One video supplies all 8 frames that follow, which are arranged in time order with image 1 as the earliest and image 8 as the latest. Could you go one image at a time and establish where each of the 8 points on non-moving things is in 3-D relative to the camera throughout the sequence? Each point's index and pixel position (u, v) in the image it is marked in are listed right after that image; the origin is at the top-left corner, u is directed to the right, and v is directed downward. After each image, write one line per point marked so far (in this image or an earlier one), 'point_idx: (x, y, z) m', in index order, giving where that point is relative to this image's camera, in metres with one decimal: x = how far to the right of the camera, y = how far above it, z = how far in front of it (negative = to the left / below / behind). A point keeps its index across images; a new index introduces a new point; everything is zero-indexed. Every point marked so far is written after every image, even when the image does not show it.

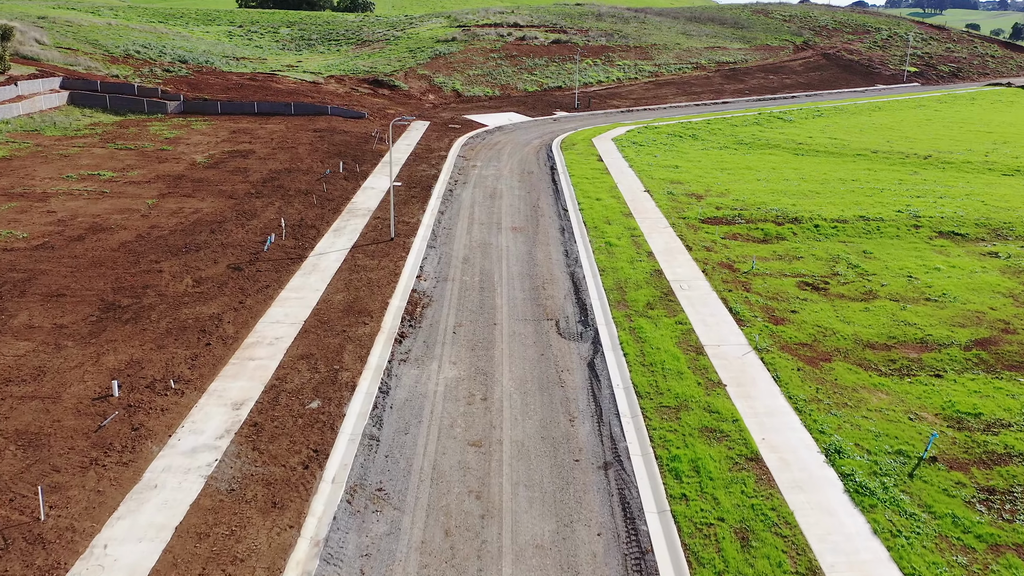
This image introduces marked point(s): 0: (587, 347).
0: (+1.2, -1.0, +13.6) m
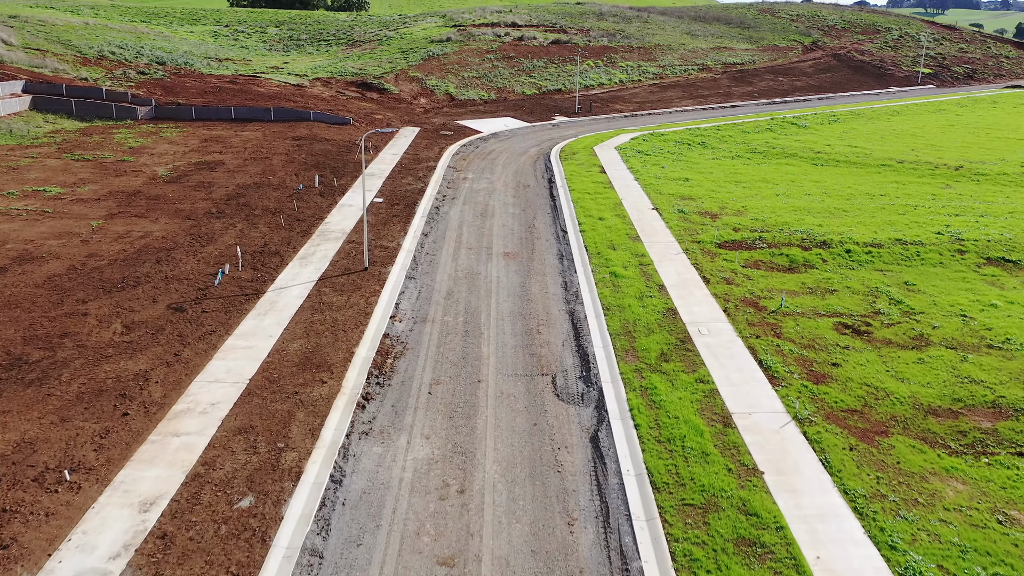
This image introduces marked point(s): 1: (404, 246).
0: (+1.1, -1.7, +11.3) m
1: (-2.4, +0.9, +18.4) m
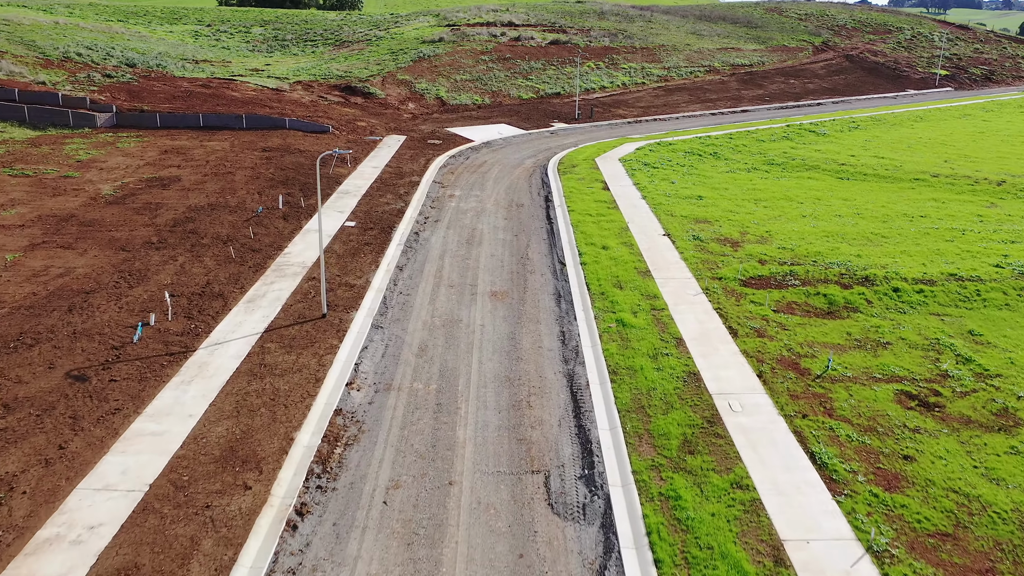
0: (+0.8, -2.6, +8.5) m
1: (-2.6, 0.0, +15.6) m
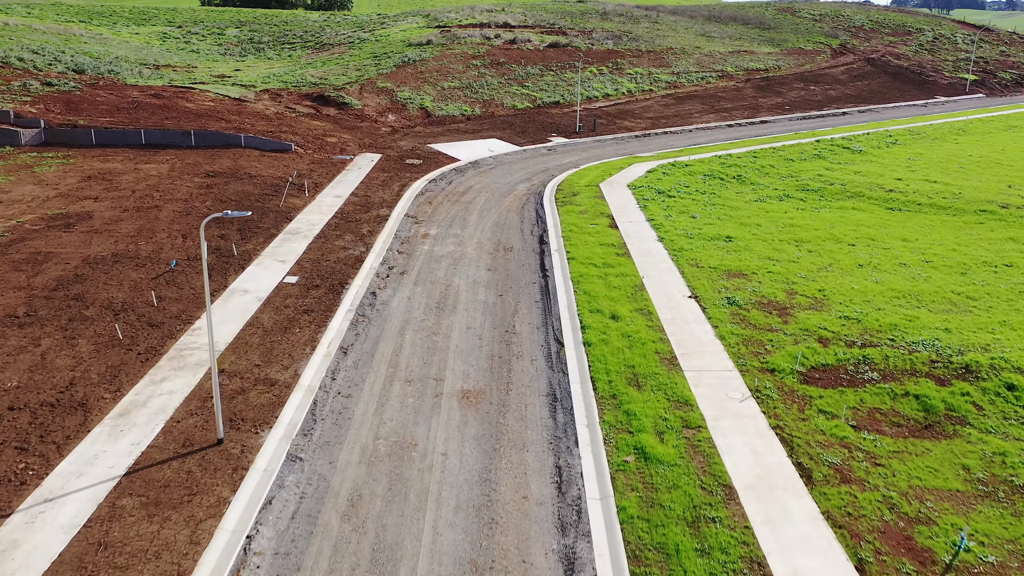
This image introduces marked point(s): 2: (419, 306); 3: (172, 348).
0: (+0.5, -3.9, +4.4) m
1: (-2.9, -1.3, +11.5) m
2: (-1.6, -0.3, +14.5) m
3: (-5.1, -0.9, +12.2) m
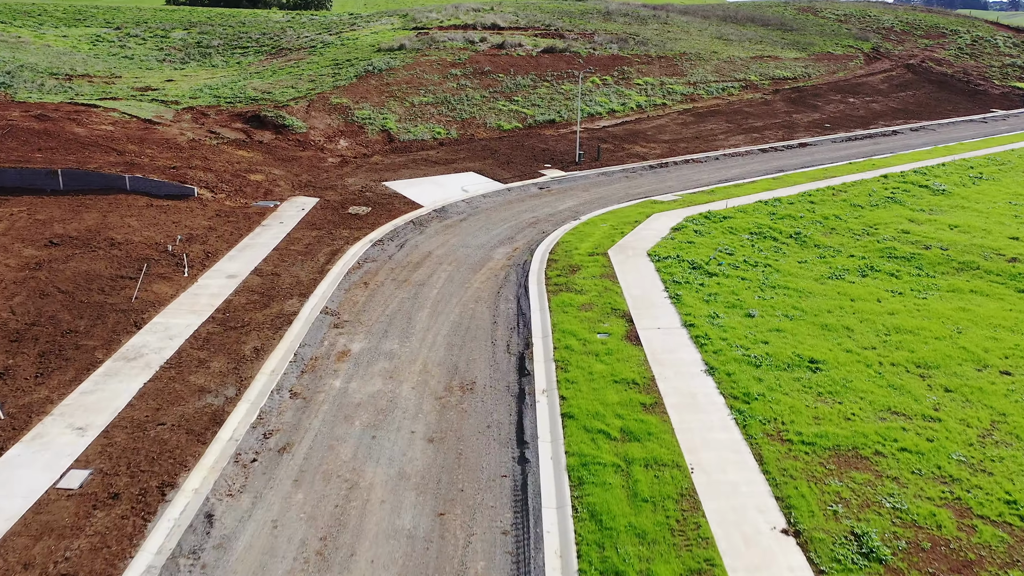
0: (0.0, -6.1, -2.2) m
1: (-3.5, -3.5, +4.8) m
2: (-2.2, -2.5, +7.8) m
3: (-5.6, -3.1, +5.6) m
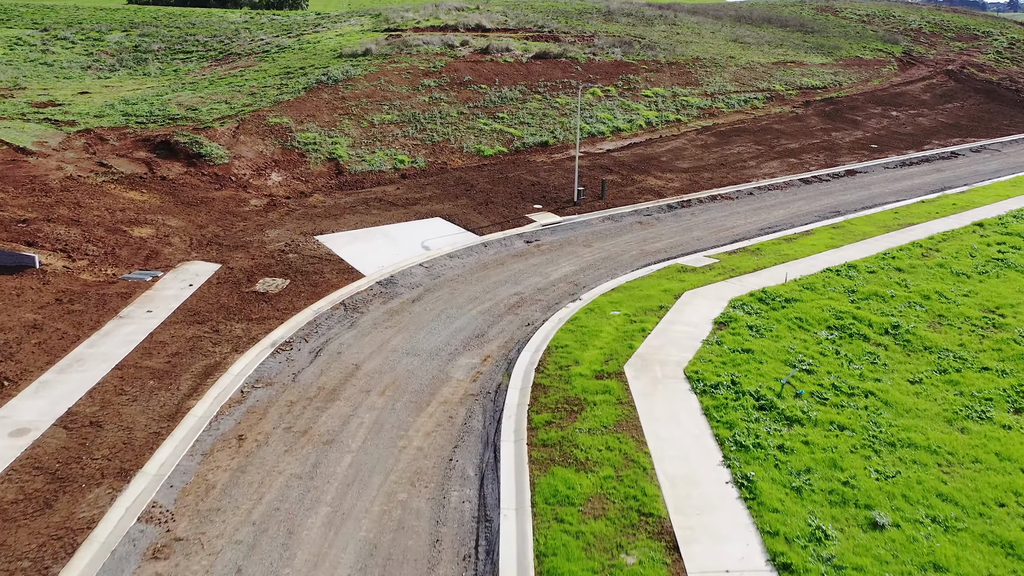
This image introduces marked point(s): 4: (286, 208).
0: (-0.3, -8.0, -8.0) m
1: (-3.8, -5.3, -0.9) m
2: (-2.6, -4.4, +2.1) m
3: (-6.0, -4.9, -0.2) m
4: (-5.2, +1.9, +18.9) m
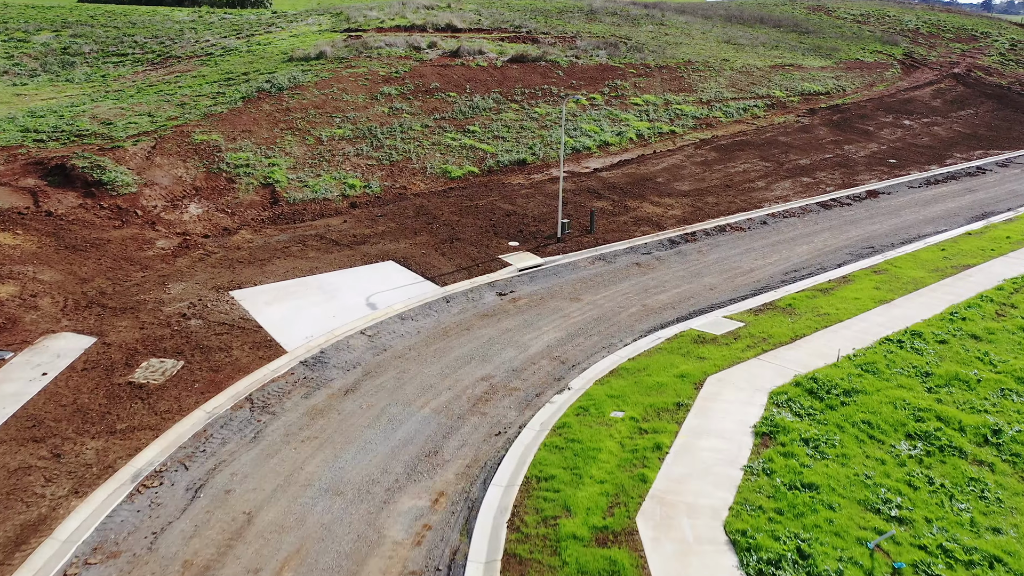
0: (-0.2, -9.1, -11.5) m
1: (-3.9, -6.5, -4.5) m
2: (-2.7, -5.5, -1.5) m
3: (-6.0, -6.1, -3.8) m
4: (-5.8, +0.7, +15.2) m
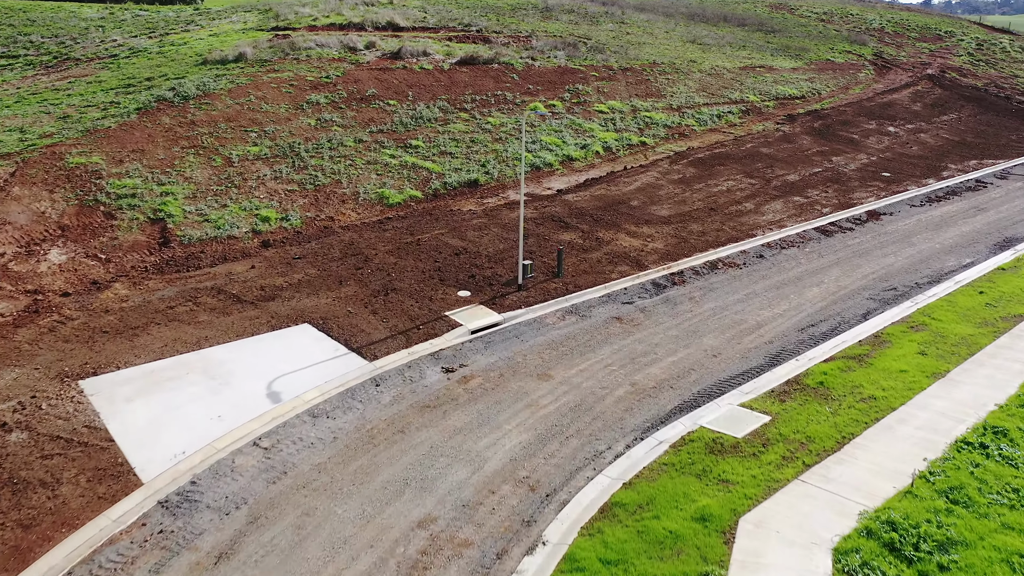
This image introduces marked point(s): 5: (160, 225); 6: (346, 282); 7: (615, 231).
0: (+0.7, -10.1, -14.7) m
1: (-3.4, -7.5, -7.9) m
2: (-2.4, -6.5, -4.8) m
3: (-5.6, -7.2, -7.4) m
4: (-6.5, -0.4, +11.7) m
5: (-6.2, +1.1, +14.6) m
6: (-2.7, +0.1, +13.3) m
7: (+2.1, +1.1, +16.4) m
